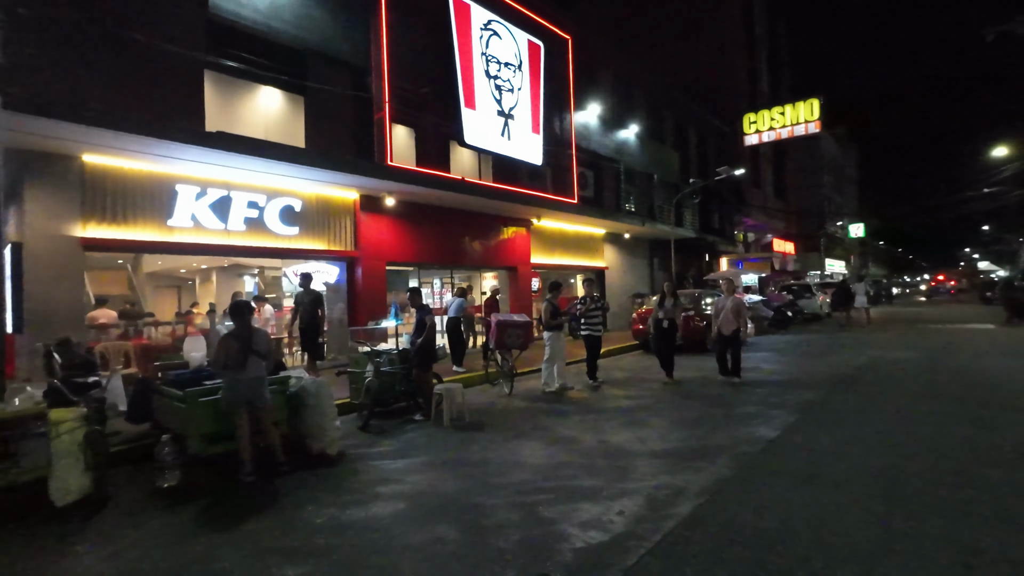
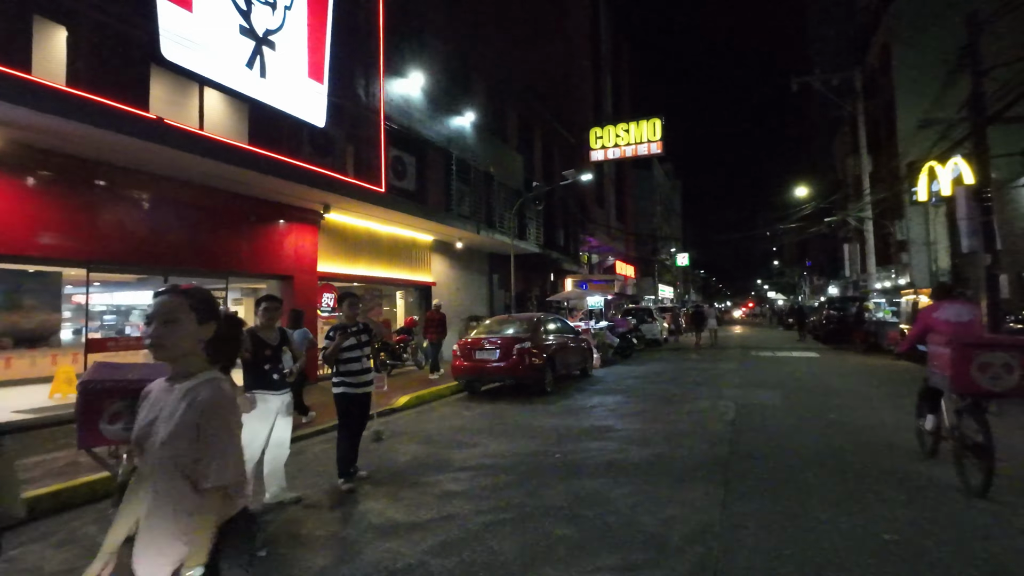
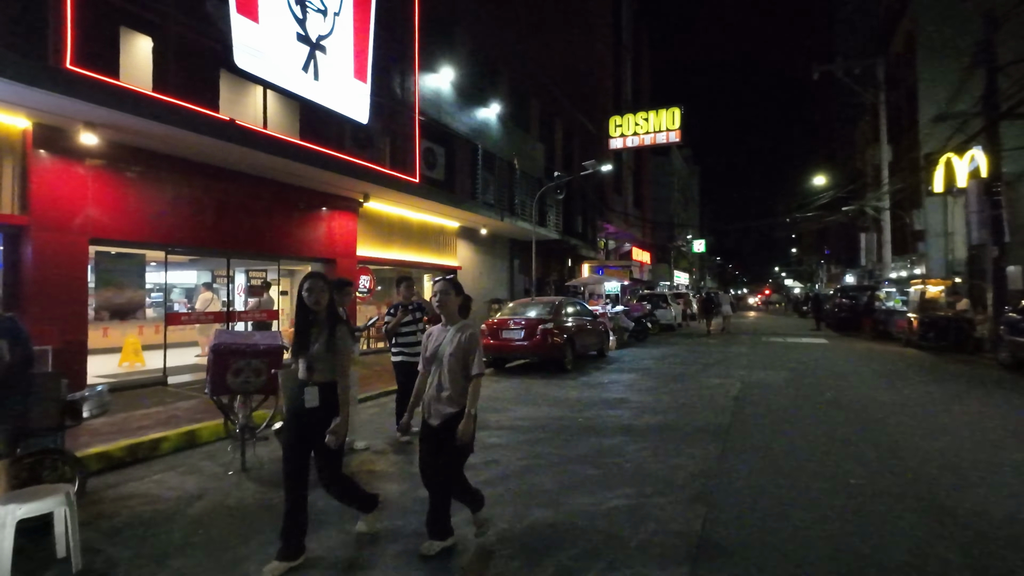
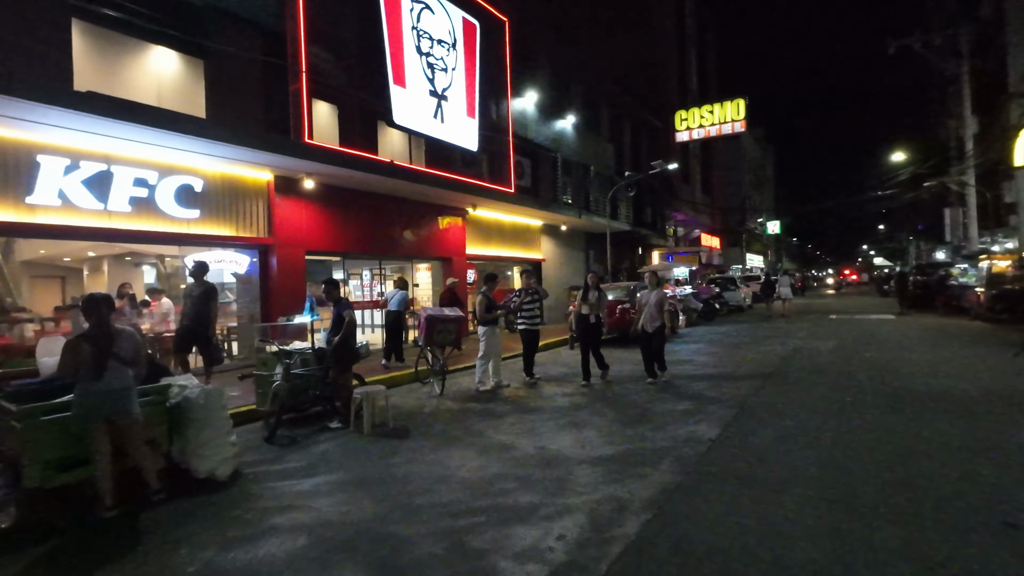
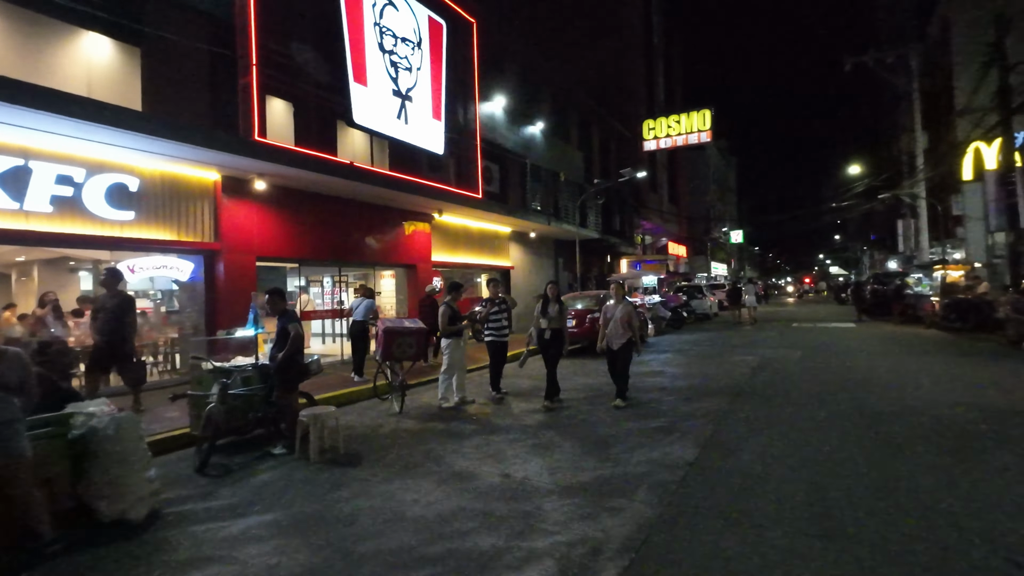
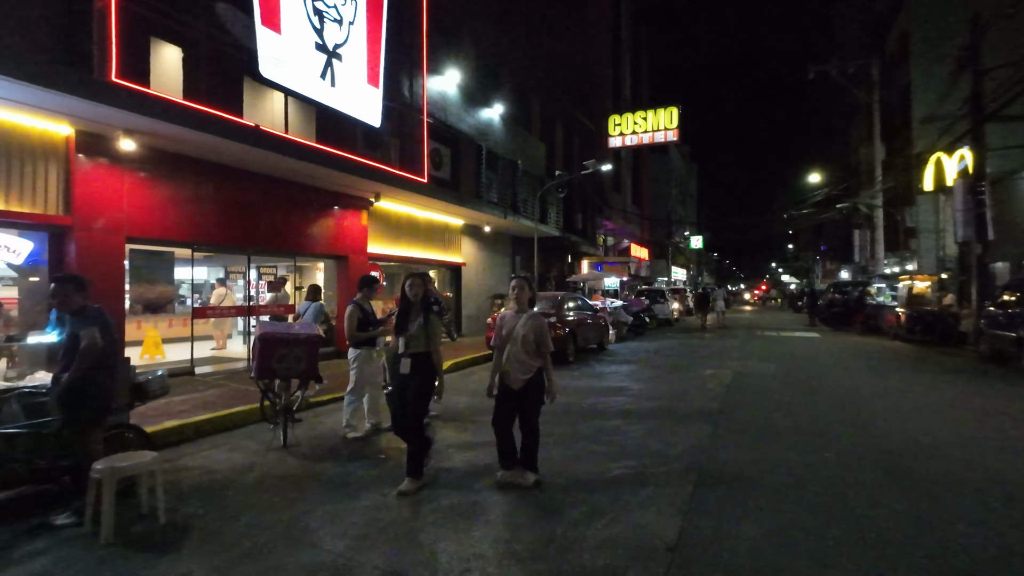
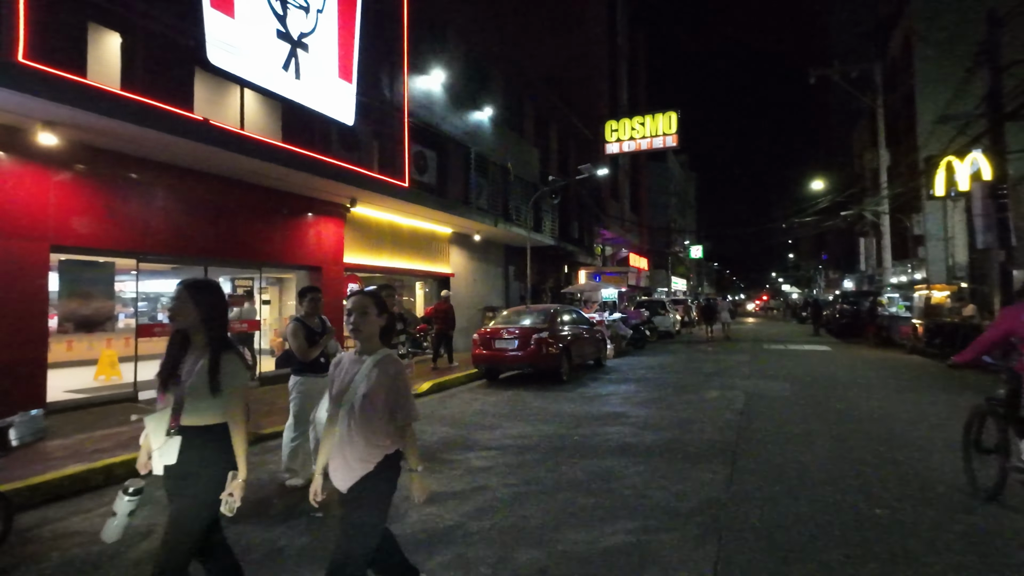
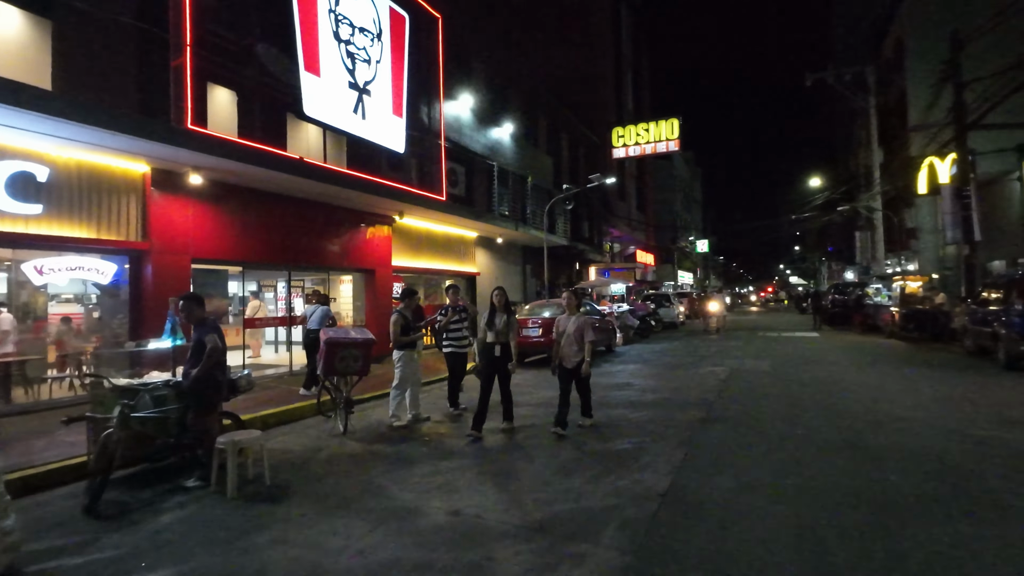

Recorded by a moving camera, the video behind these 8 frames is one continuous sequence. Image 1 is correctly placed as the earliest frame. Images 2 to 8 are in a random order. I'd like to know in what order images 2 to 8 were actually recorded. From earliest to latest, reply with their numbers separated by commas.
4, 5, 8, 6, 3, 7, 2
